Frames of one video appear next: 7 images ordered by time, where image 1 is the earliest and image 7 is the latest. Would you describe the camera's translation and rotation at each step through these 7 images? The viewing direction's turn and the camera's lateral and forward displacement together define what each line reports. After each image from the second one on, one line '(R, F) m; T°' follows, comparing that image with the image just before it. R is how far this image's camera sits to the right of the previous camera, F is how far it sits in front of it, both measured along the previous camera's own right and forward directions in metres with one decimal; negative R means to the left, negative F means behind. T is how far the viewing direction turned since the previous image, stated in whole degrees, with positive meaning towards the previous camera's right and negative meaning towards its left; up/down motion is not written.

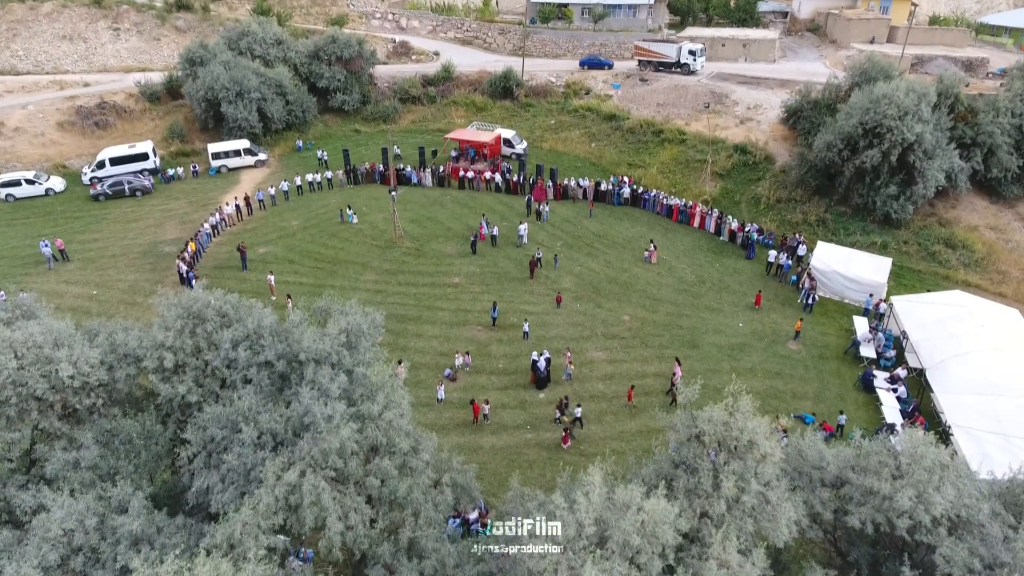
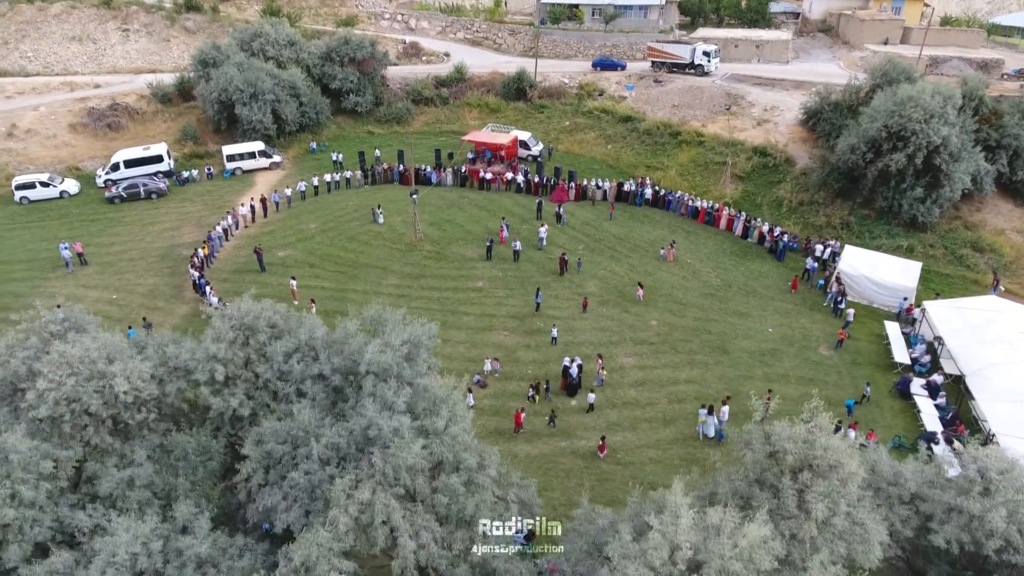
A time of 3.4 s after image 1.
(-1.0, +0.3) m; 0°
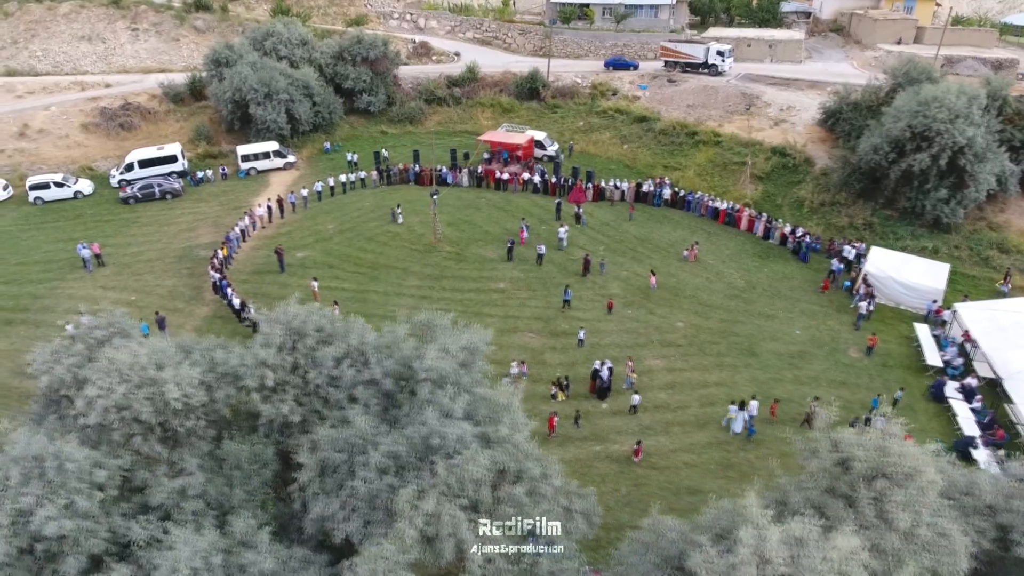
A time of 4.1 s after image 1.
(-0.9, +0.2) m; 0°
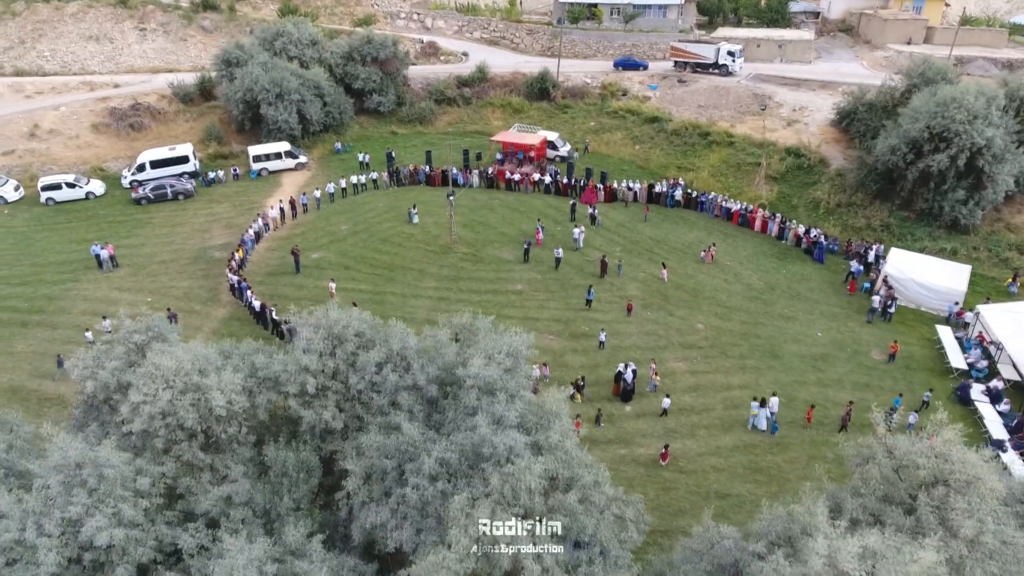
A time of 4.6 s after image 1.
(-0.7, +0.1) m; 0°
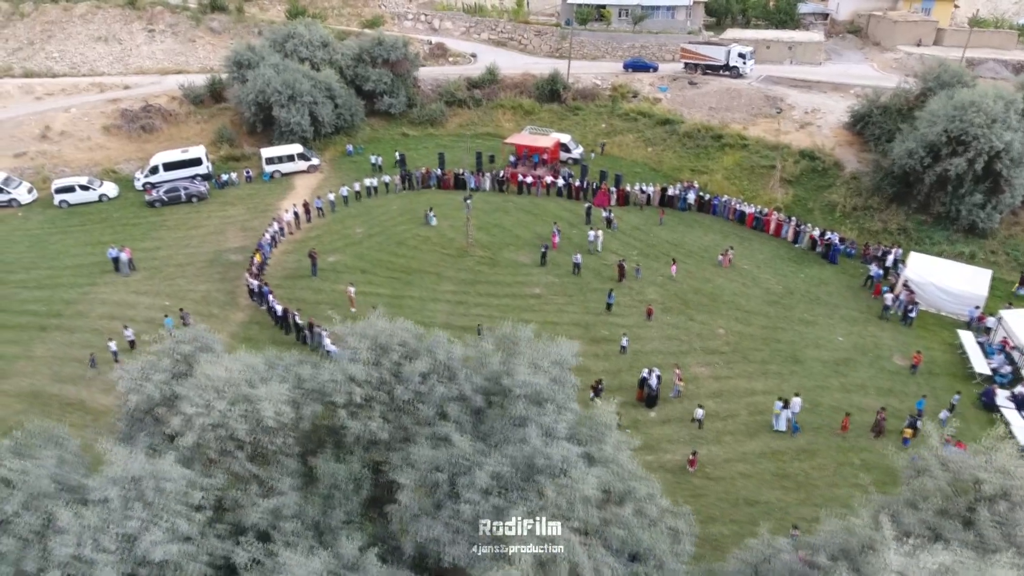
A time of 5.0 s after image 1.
(-0.7, 0.0) m; 0°
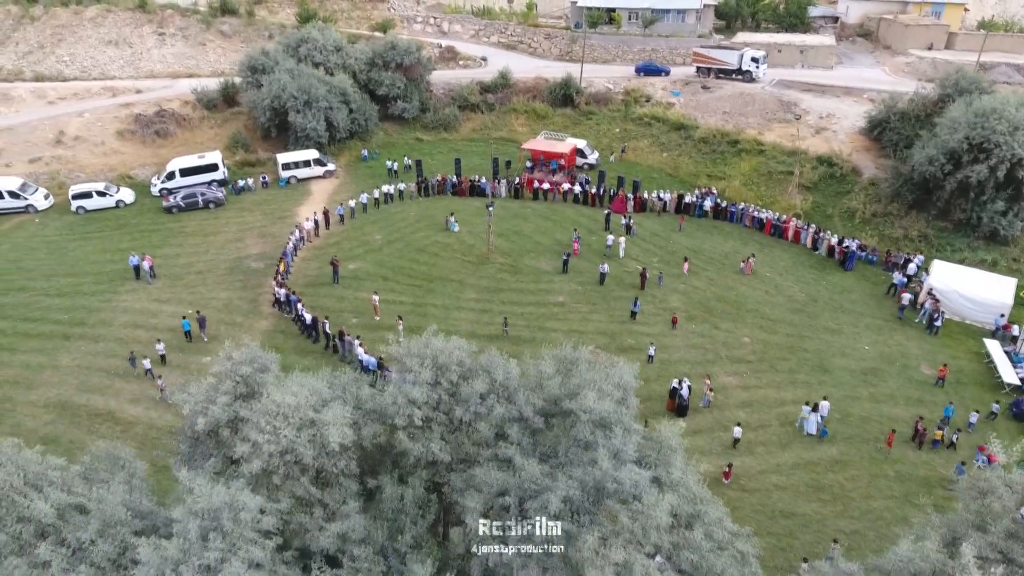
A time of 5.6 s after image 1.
(-0.9, 0.0) m; 0°
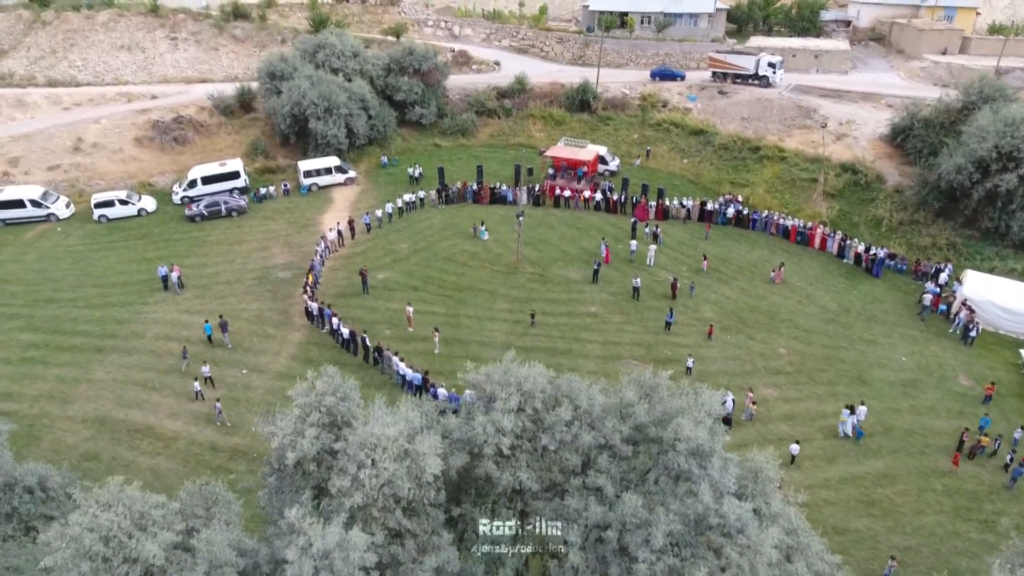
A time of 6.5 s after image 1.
(-1.4, +0.1) m; 0°
